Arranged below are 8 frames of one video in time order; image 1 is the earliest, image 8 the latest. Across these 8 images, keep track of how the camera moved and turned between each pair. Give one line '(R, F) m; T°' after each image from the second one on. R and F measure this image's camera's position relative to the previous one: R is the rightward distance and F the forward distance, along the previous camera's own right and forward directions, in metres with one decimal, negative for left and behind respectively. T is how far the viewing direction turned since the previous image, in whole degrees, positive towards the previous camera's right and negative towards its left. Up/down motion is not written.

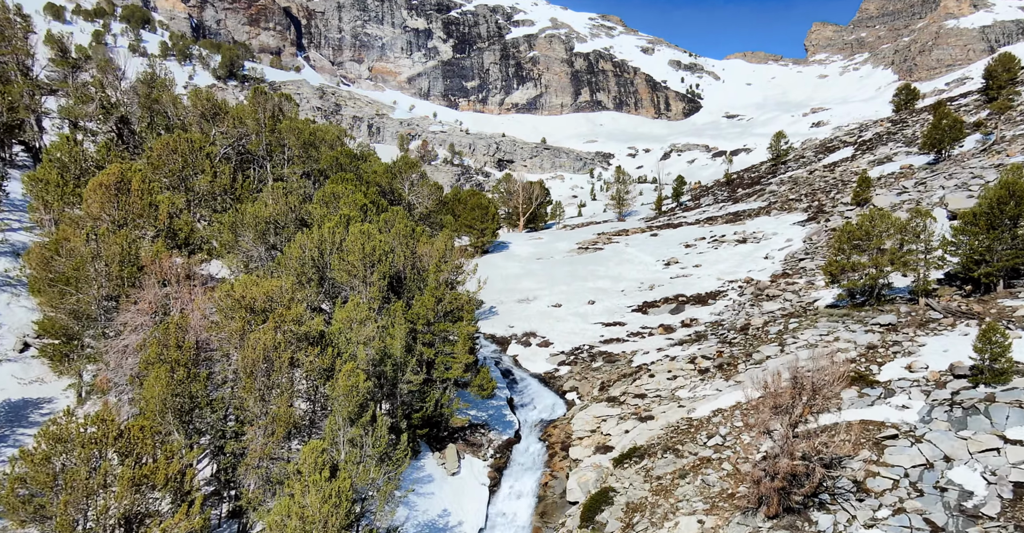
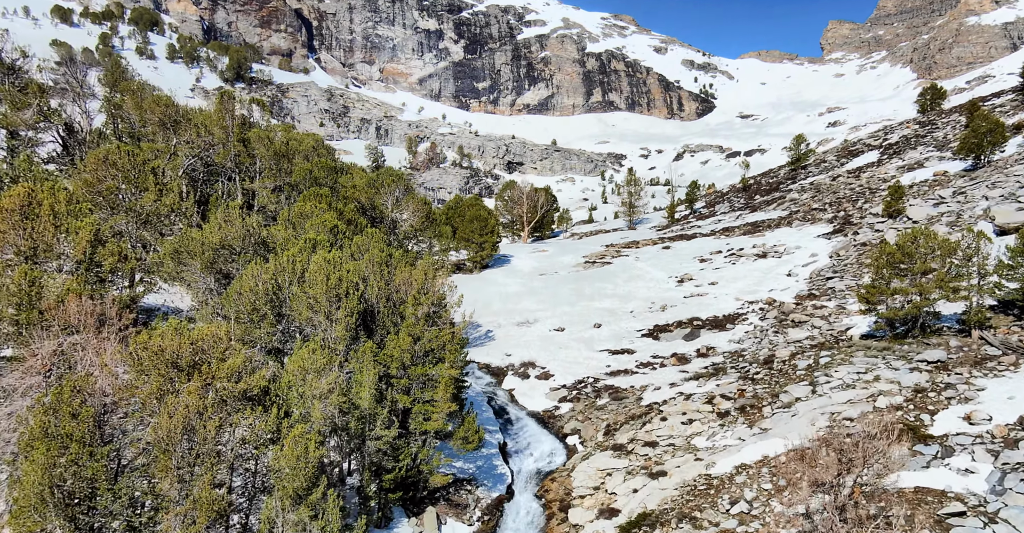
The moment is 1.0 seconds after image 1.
(+0.7, +3.5) m; -1°
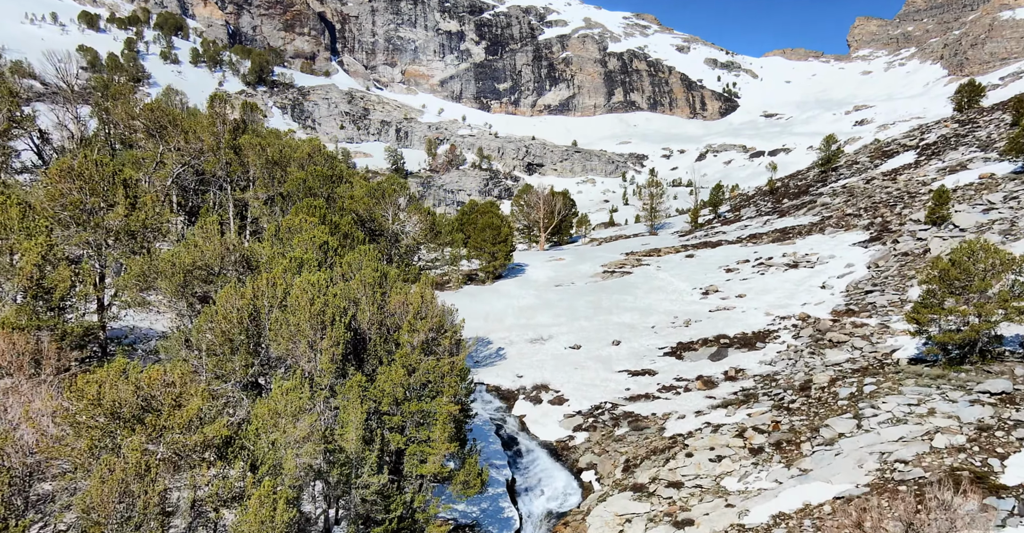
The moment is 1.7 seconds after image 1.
(+0.4, +2.4) m; -2°
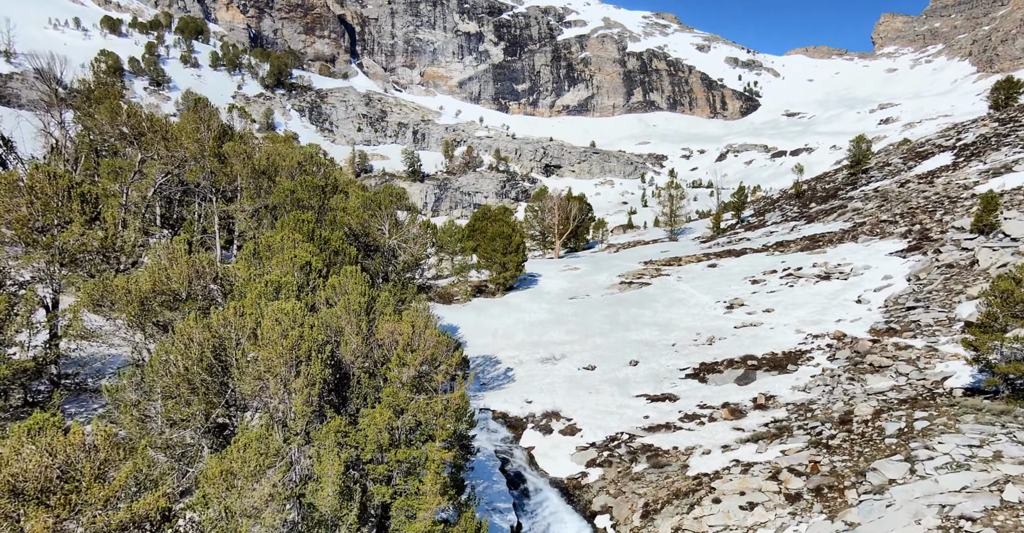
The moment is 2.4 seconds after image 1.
(+0.4, +2.4) m; -2°
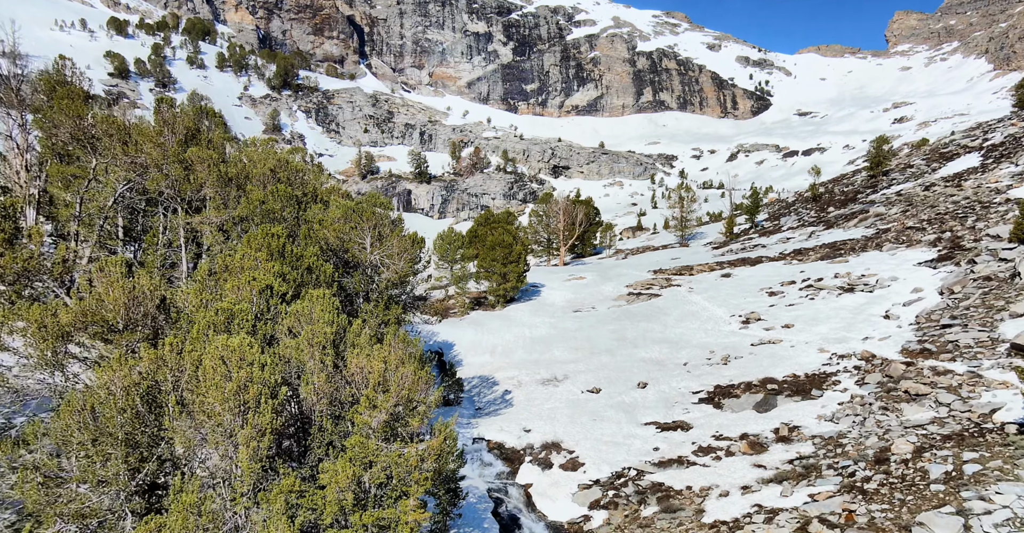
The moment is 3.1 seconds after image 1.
(+0.5, +2.5) m; -1°
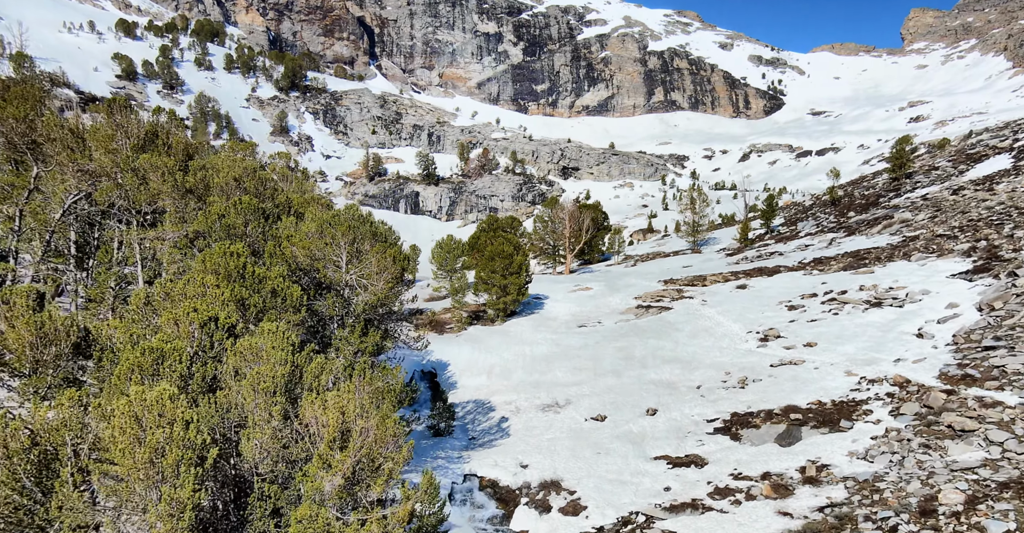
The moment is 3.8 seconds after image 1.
(+0.5, +2.5) m; -1°
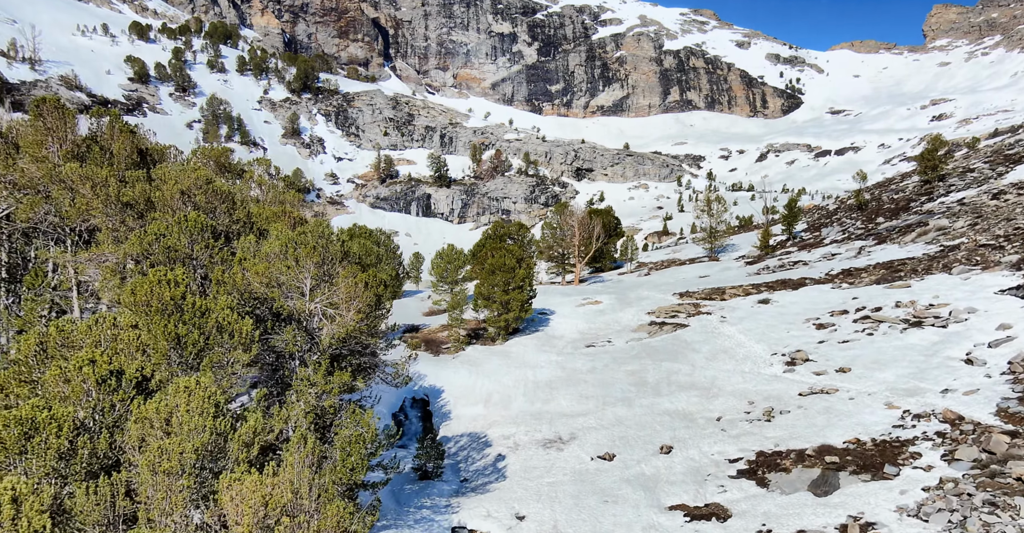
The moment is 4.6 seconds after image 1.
(+0.6, +2.9) m; -1°
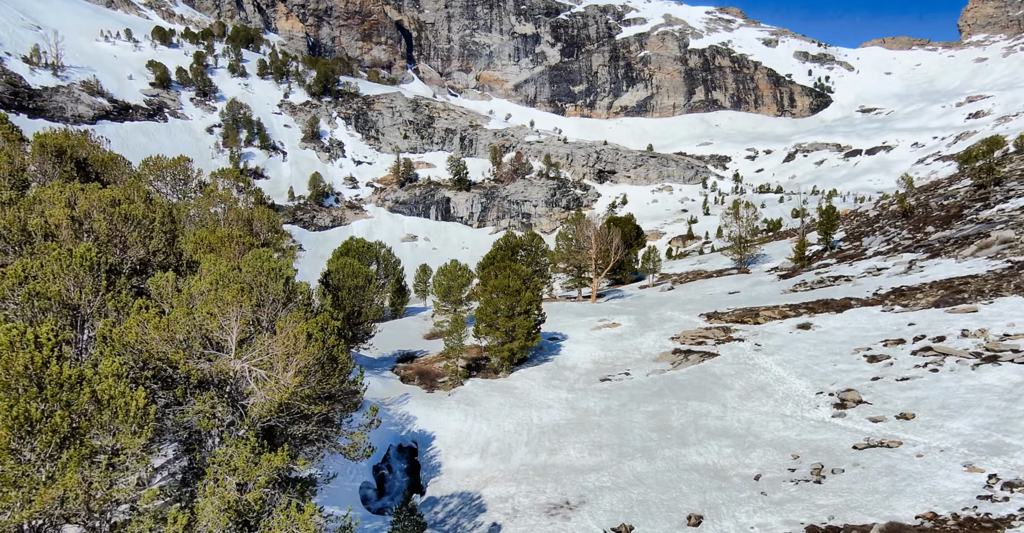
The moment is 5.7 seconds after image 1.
(+0.8, +4.1) m; -2°
